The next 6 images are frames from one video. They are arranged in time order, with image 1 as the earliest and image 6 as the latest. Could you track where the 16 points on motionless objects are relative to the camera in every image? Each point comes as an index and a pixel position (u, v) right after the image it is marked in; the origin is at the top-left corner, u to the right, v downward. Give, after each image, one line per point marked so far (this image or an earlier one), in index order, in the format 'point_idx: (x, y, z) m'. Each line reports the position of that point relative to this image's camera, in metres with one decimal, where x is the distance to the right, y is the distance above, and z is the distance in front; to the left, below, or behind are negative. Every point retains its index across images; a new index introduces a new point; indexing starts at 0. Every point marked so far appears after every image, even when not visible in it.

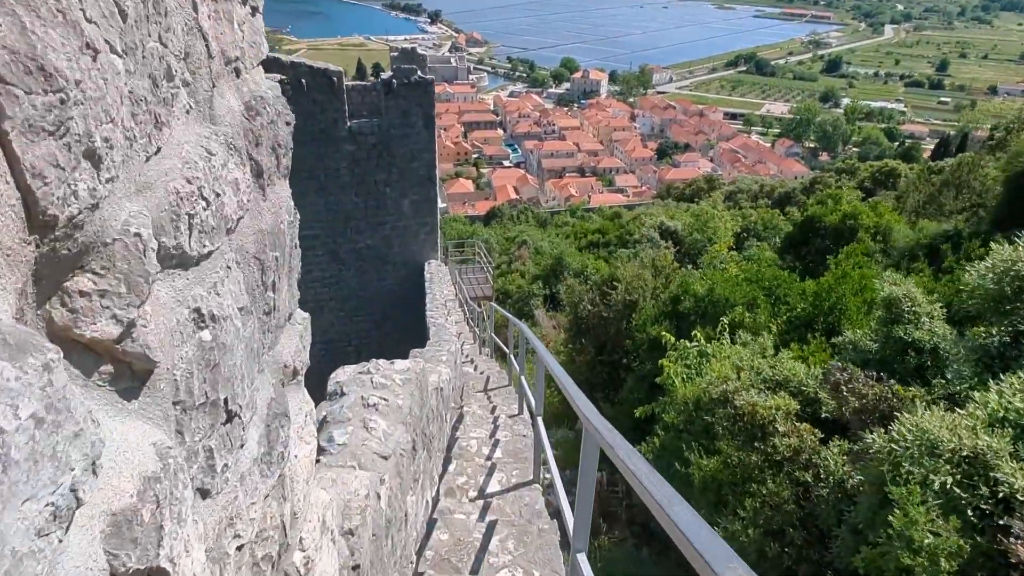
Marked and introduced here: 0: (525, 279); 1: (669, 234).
0: (+0.3, +0.2, +14.5) m
1: (+2.8, +1.0, +13.6) m
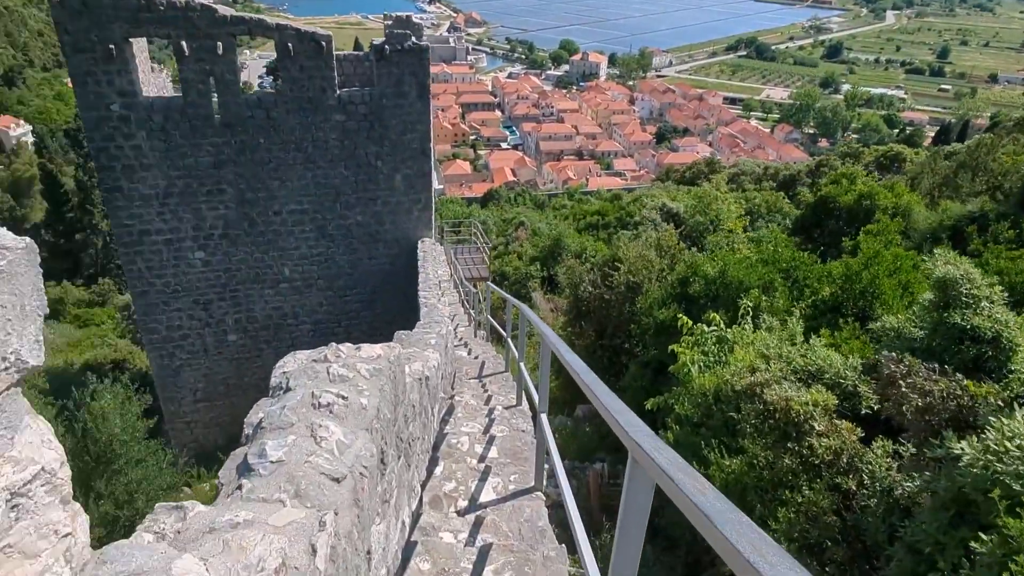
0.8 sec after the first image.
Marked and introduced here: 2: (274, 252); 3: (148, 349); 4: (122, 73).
0: (+0.2, +0.5, +14.1) m
1: (+2.8, +1.3, +13.3) m
2: (-2.2, +0.3, +7.0) m
3: (-3.4, -0.6, +7.1) m
4: (-2.9, +1.6, +5.8) m
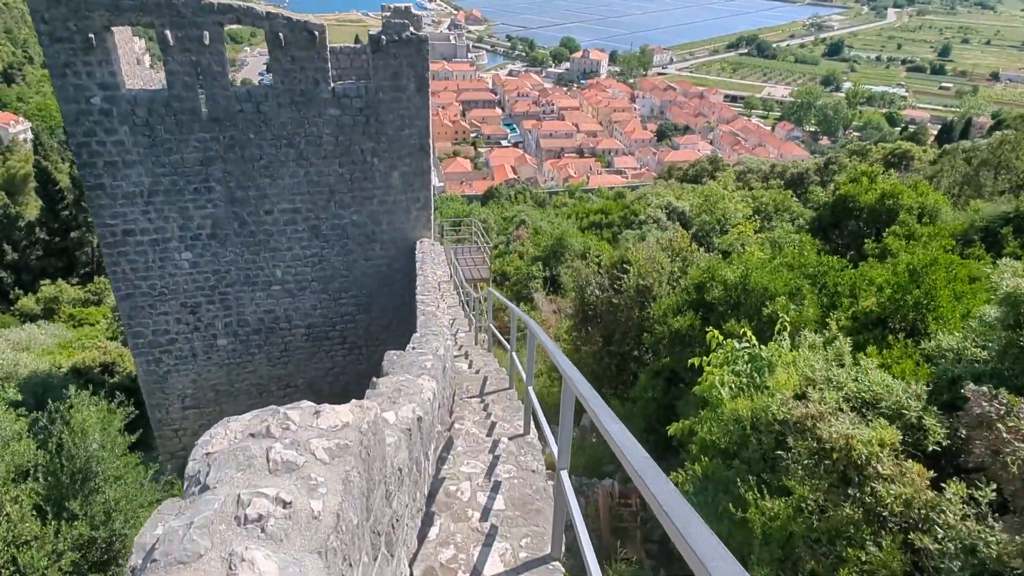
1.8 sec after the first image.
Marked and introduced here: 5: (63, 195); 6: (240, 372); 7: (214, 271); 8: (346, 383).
0: (+0.2, +0.5, +13.8) m
1: (+2.8, +1.2, +12.9) m
2: (-2.1, +0.3, +6.6) m
3: (-3.3, -0.6, +6.8) m
4: (-2.9, +1.6, +5.4) m
5: (-10.6, +2.2, +18.1) m
6: (-2.5, -0.8, +7.1) m
7: (-2.6, +0.1, +6.6) m
8: (-1.6, -0.9, +7.5) m
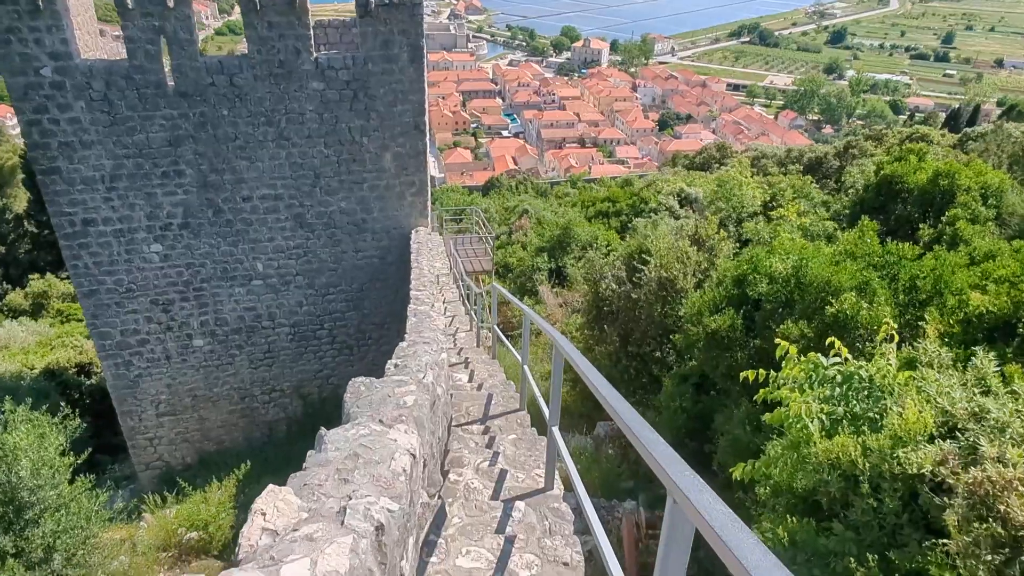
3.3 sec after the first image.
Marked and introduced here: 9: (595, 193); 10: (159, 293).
0: (+0.3, +0.7, +13.2) m
1: (+2.8, +1.4, +12.3) m
2: (-2.1, +0.3, +6.0) m
3: (-3.3, -0.6, +6.1) m
4: (-2.9, +1.6, +4.8) m
5: (-10.6, +2.3, +17.5) m
6: (-2.5, -0.7, +6.5) m
7: (-2.5, +0.2, +5.9) m
8: (-1.6, -0.9, +6.8) m
9: (+2.2, +2.5, +19.8) m
10: (-2.8, 0.0, +6.0) m
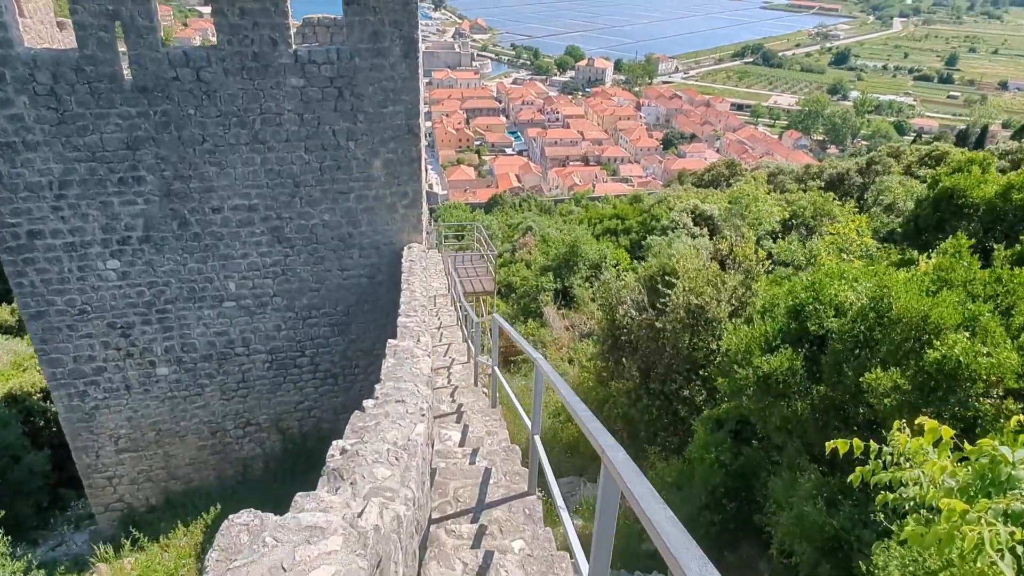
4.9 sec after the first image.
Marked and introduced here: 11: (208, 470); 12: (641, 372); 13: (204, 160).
0: (+0.3, +0.3, +12.5) m
1: (+2.9, +1.0, +11.6) m
2: (-2.1, +0.2, +5.3) m
3: (-3.3, -0.7, +5.4) m
4: (-2.8, +1.5, +4.1) m
5: (-10.5, +2.0, +16.8) m
6: (-2.5, -0.9, +5.8) m
7: (-2.5, 0.0, +5.3) m
8: (-1.6, -1.1, +6.1) m
9: (+2.2, +2.0, +19.2) m
10: (-2.7, -0.2, +5.3) m
11: (-2.4, -1.4, +6.1) m
12: (+1.0, -0.7, +6.5) m
13: (-2.0, +0.8, +5.0) m
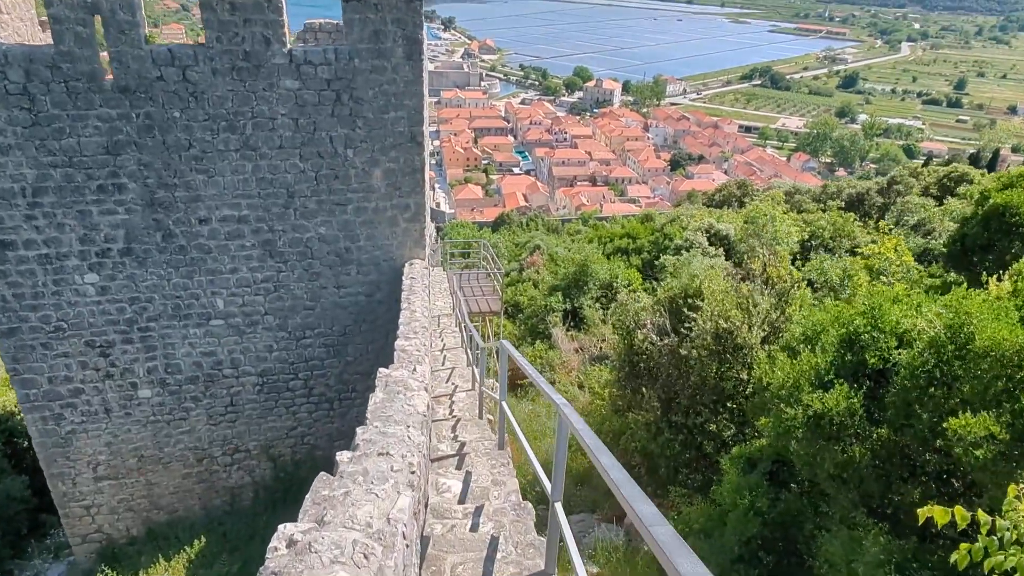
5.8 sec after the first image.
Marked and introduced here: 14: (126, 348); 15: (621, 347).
0: (+0.5, 0.0, +12.1) m
1: (+3.0, +0.7, +11.2) m
2: (-2.0, +0.1, +5.0) m
3: (-3.2, -0.8, +5.0) m
4: (-2.8, +1.4, +3.8) m
5: (-10.3, +1.7, +16.6) m
6: (-2.4, -1.0, +5.4) m
7: (-2.4, -0.1, +4.9) m
8: (-1.5, -1.2, +5.7) m
9: (+2.4, +1.4, +18.8) m
10: (-2.7, -0.3, +4.9) m
11: (-2.4, -1.6, +5.7) m
12: (+1.1, -0.8, +6.0) m
13: (-1.9, +0.7, +4.6) m
14: (-2.5, -0.4, +5.0) m
15: (+0.9, -0.5, +6.7) m
